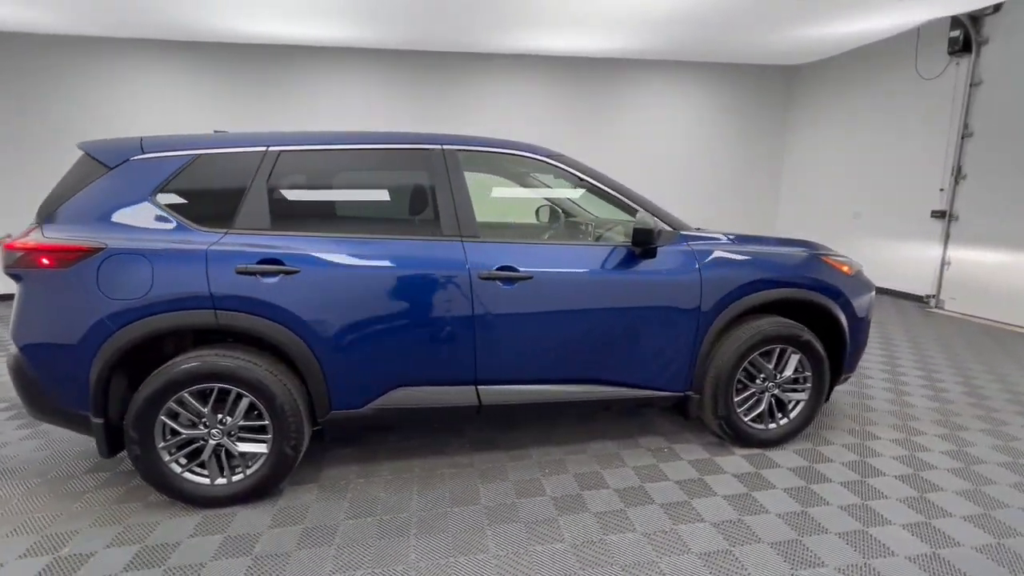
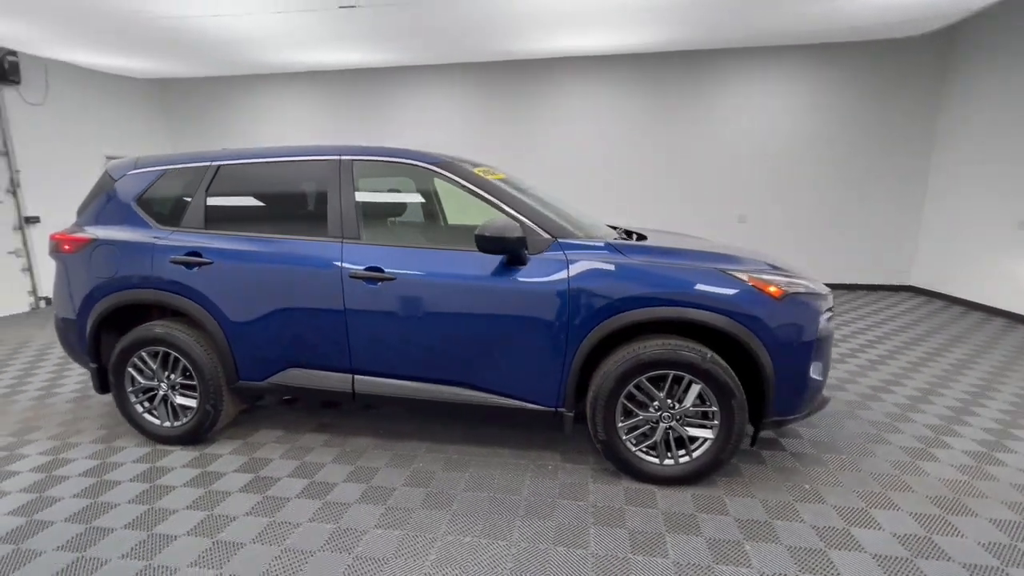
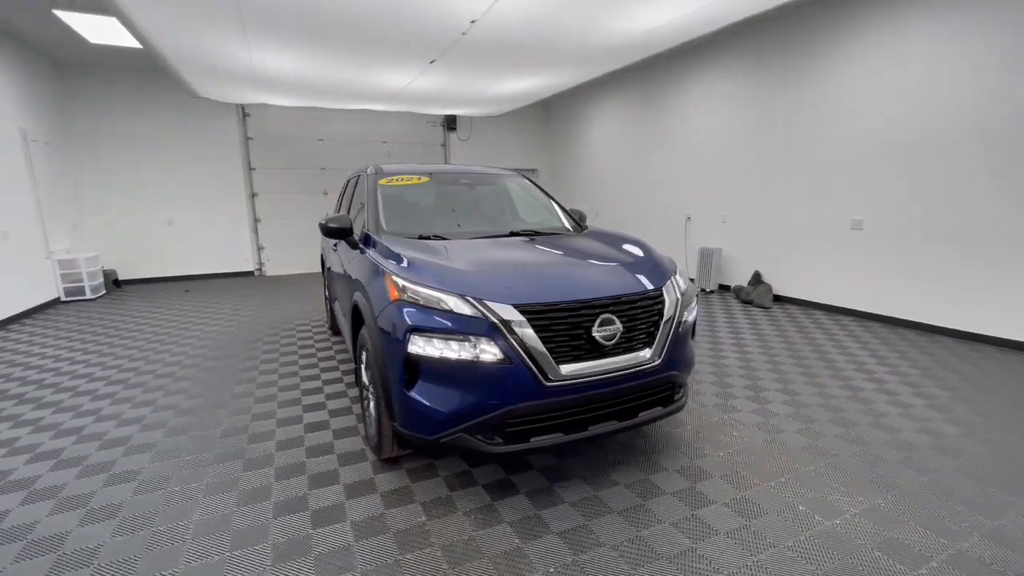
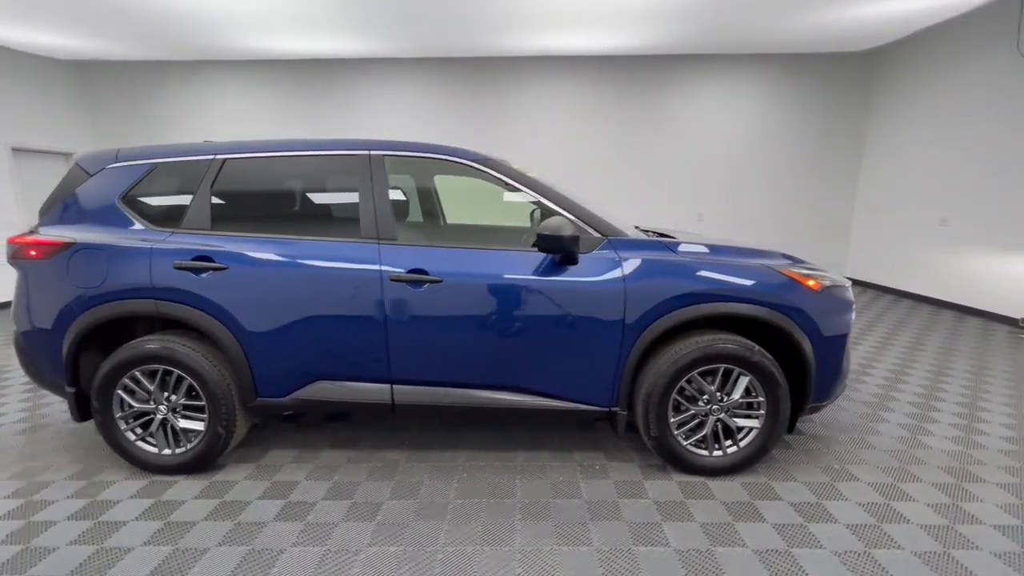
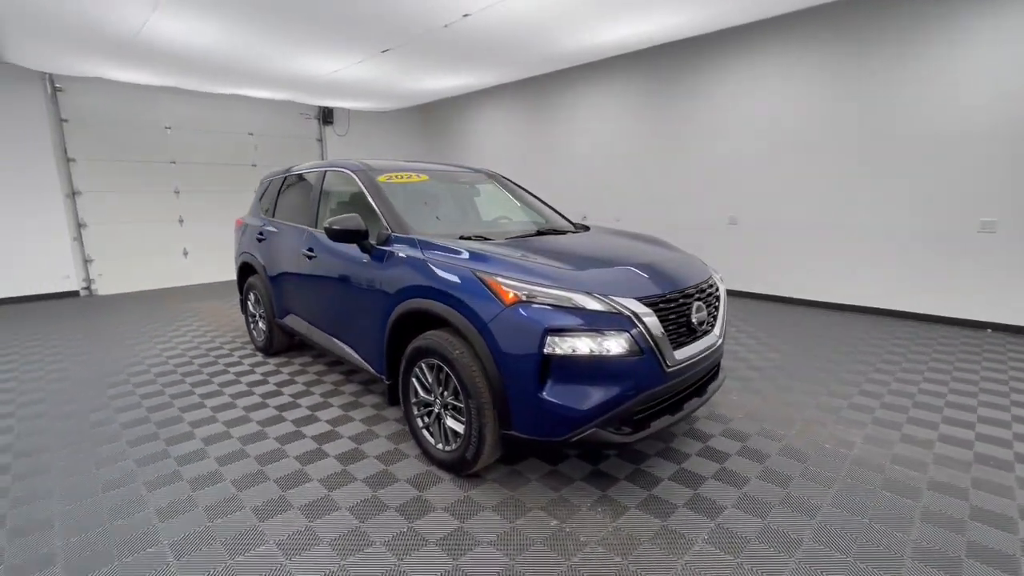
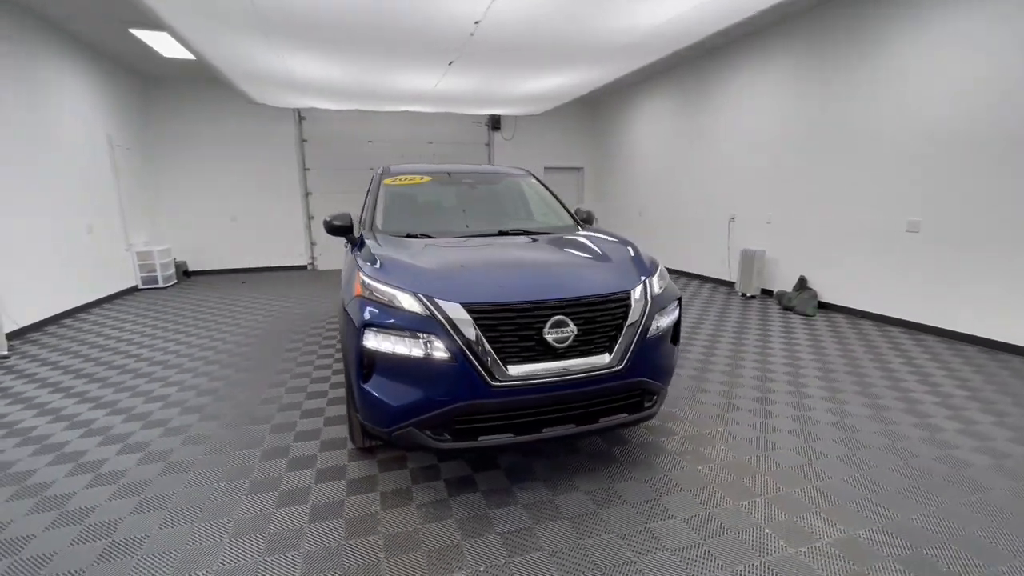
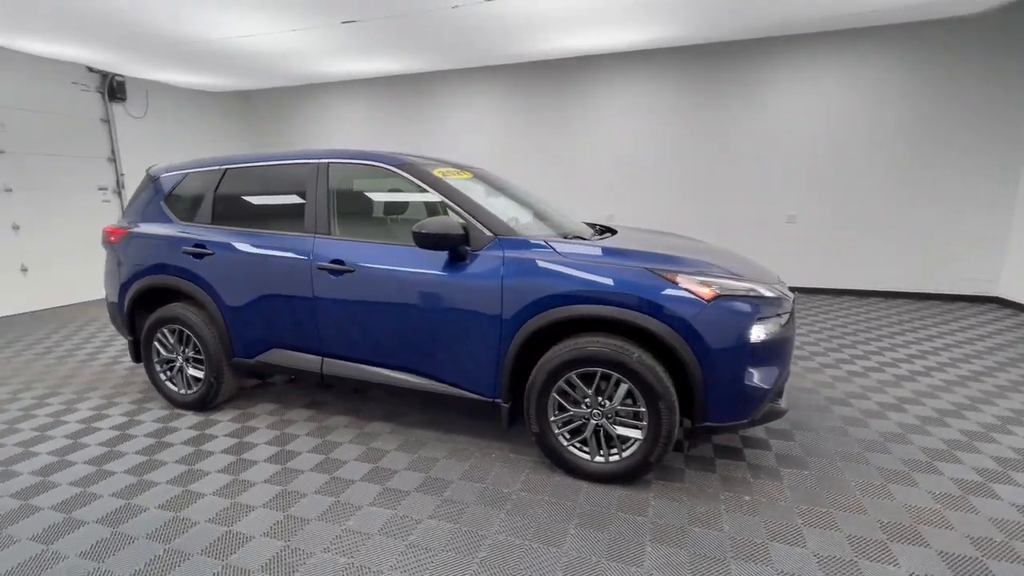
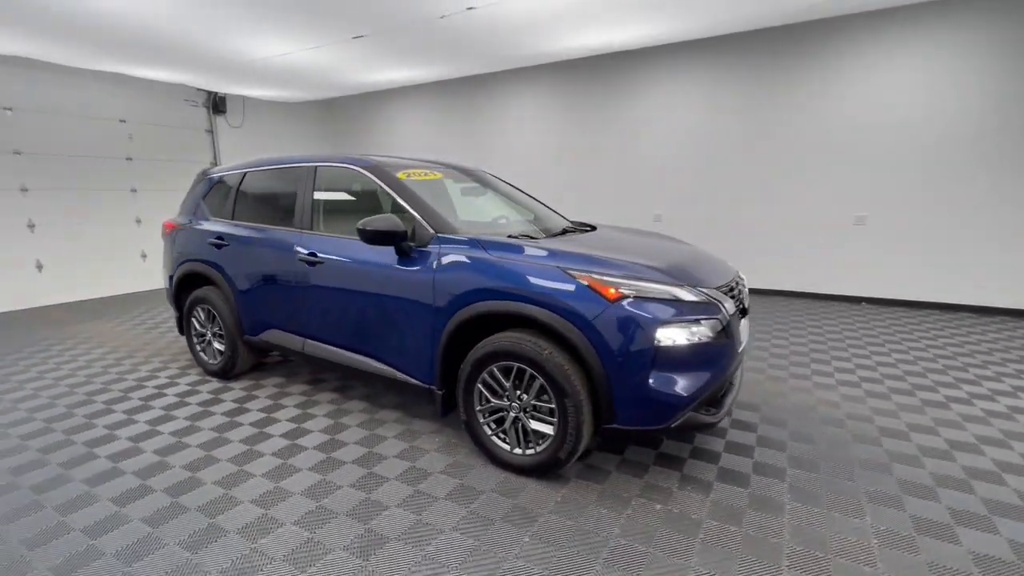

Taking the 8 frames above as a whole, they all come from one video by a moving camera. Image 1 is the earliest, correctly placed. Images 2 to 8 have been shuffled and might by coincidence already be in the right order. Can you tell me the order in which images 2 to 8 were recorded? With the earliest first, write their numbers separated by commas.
4, 2, 7, 8, 5, 3, 6
